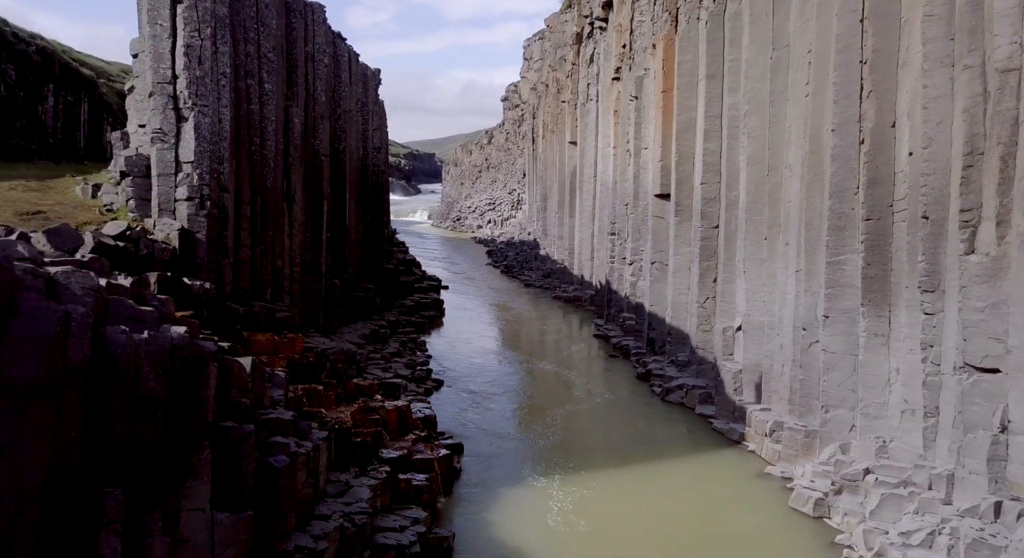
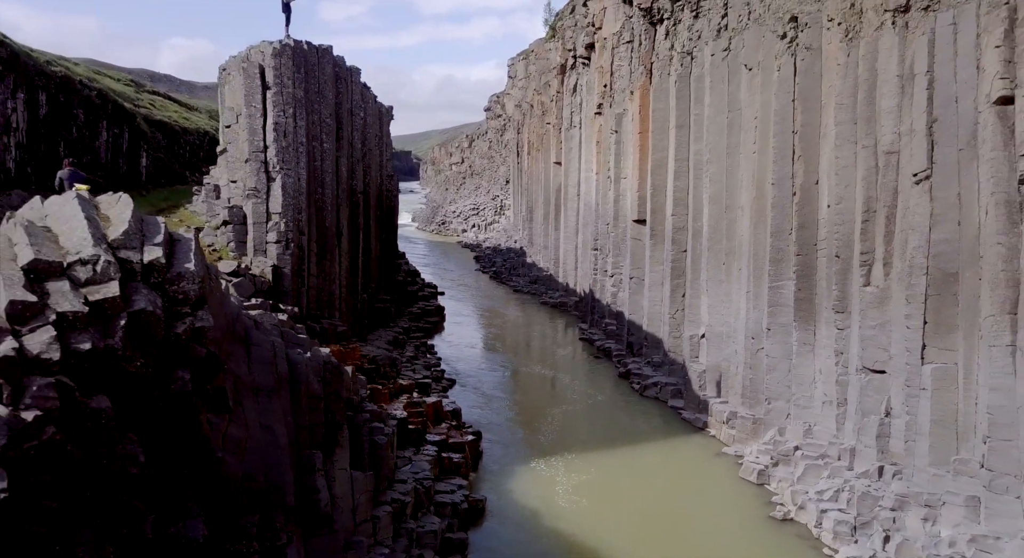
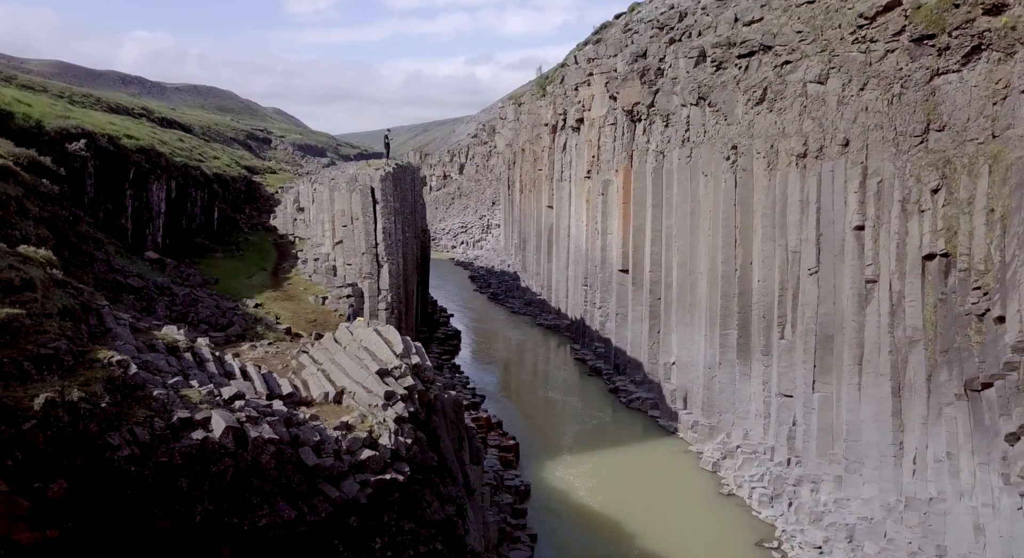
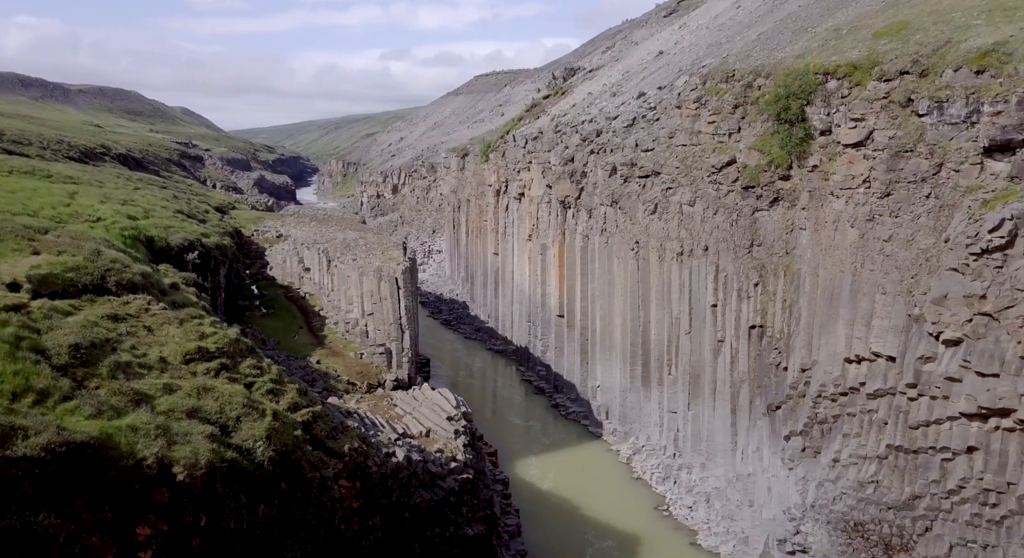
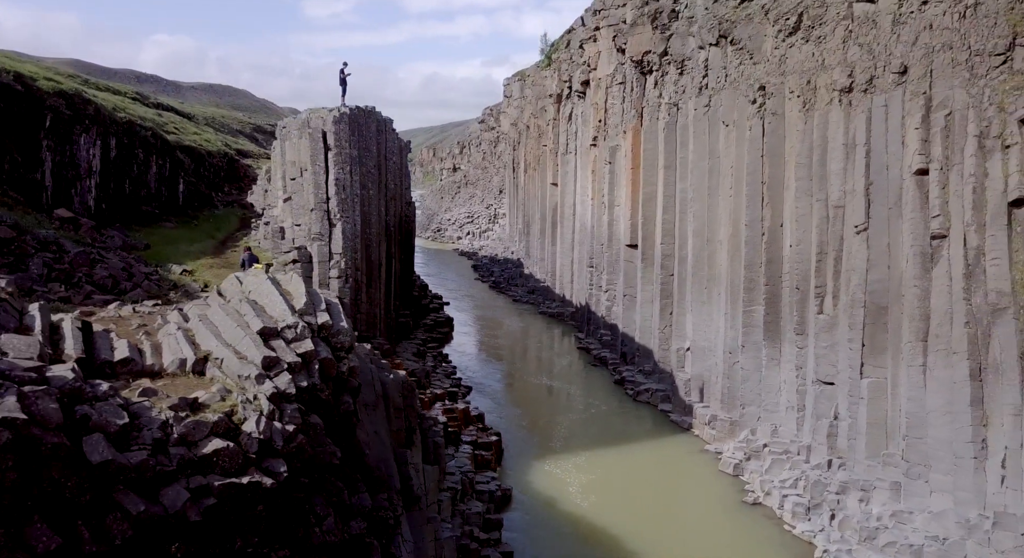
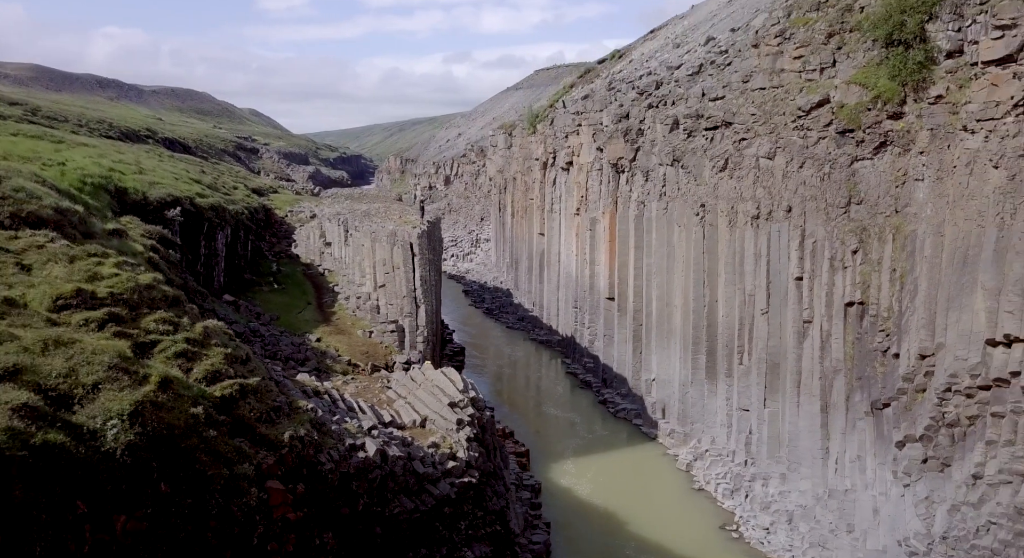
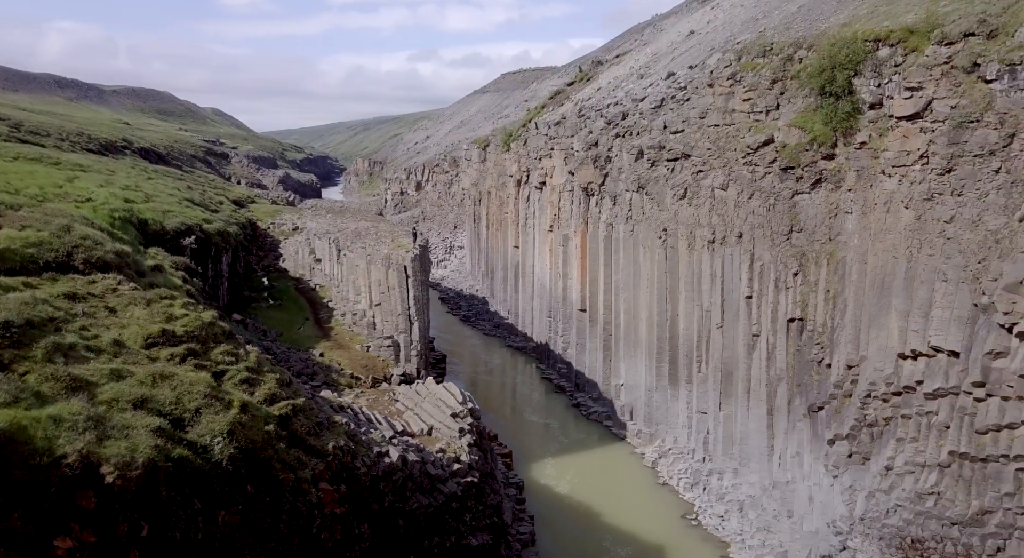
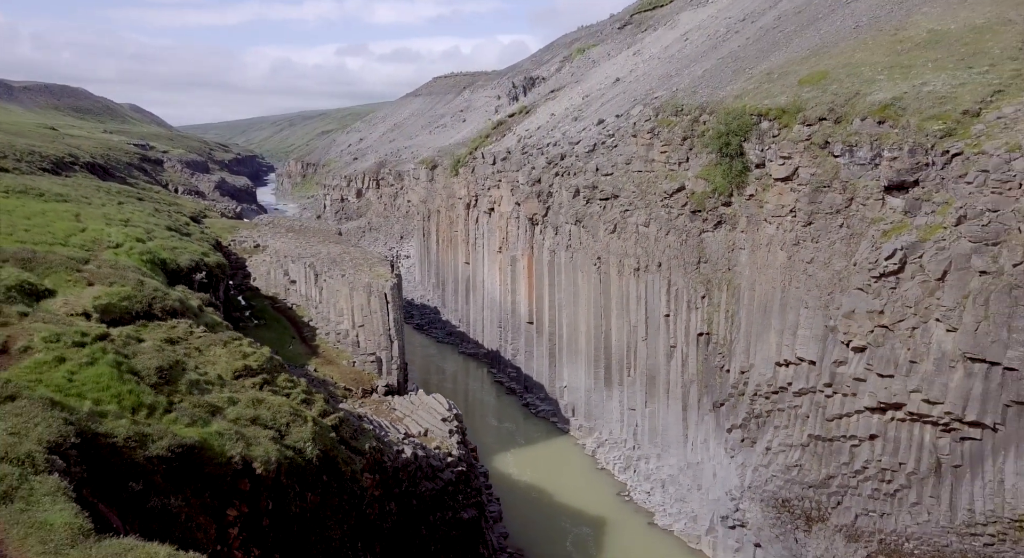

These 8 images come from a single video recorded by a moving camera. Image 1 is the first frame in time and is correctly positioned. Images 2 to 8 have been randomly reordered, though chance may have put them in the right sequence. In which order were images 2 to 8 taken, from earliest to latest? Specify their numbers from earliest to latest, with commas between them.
2, 5, 3, 6, 7, 4, 8
